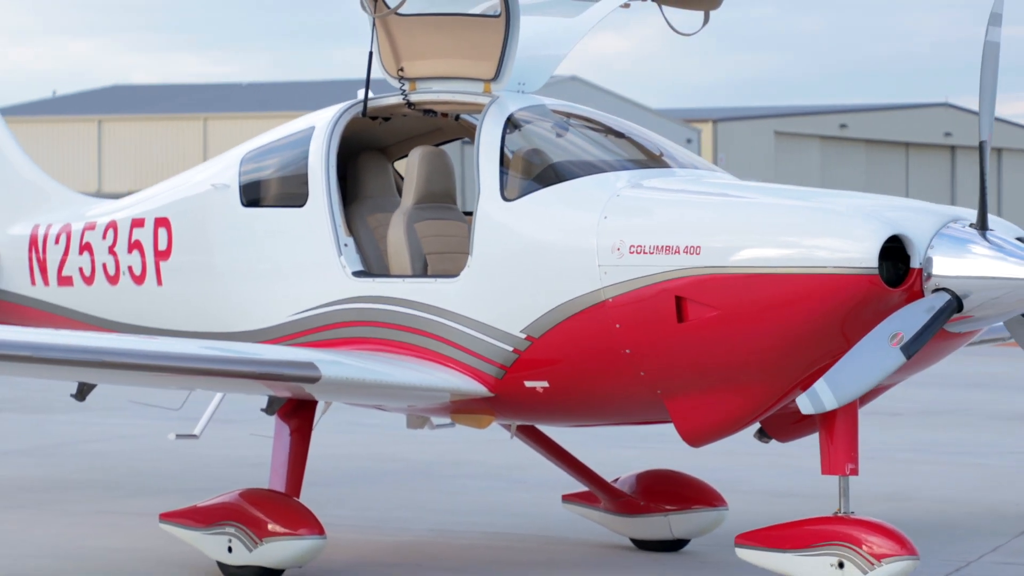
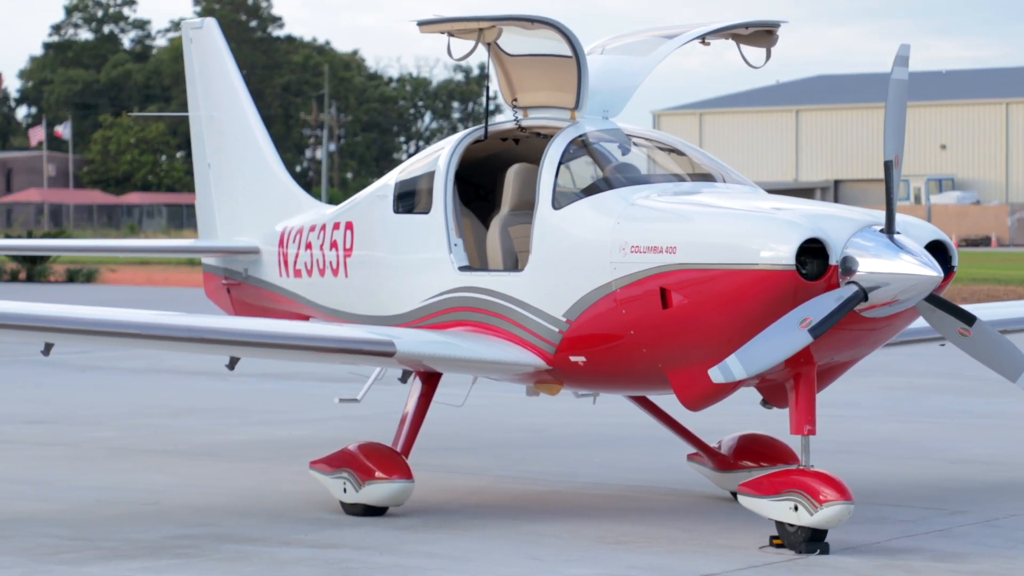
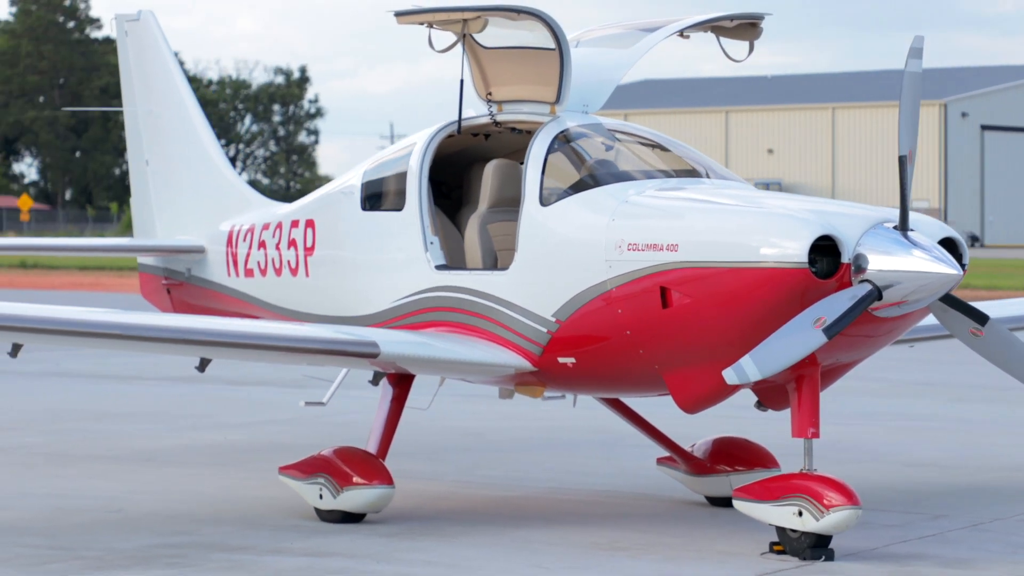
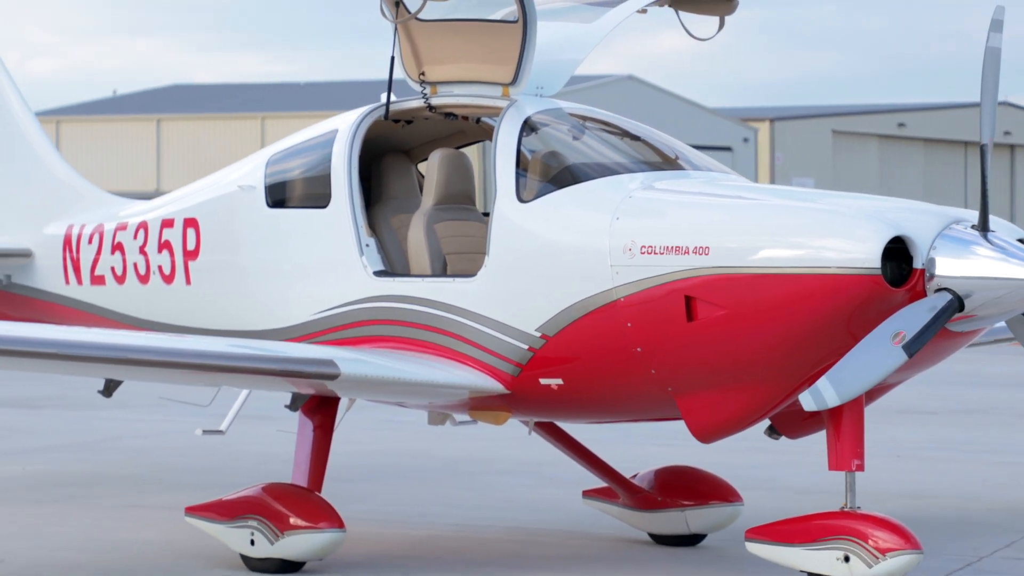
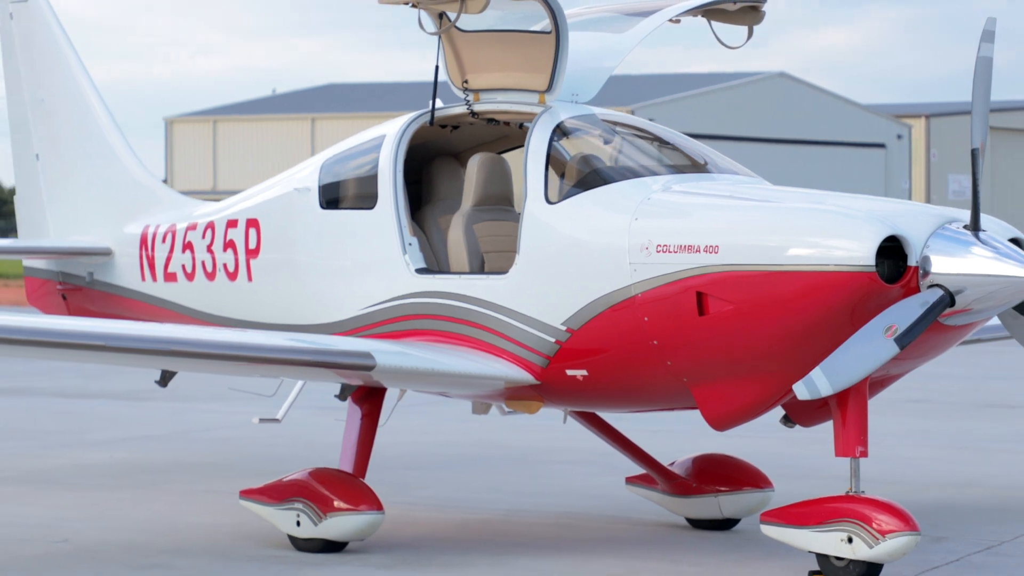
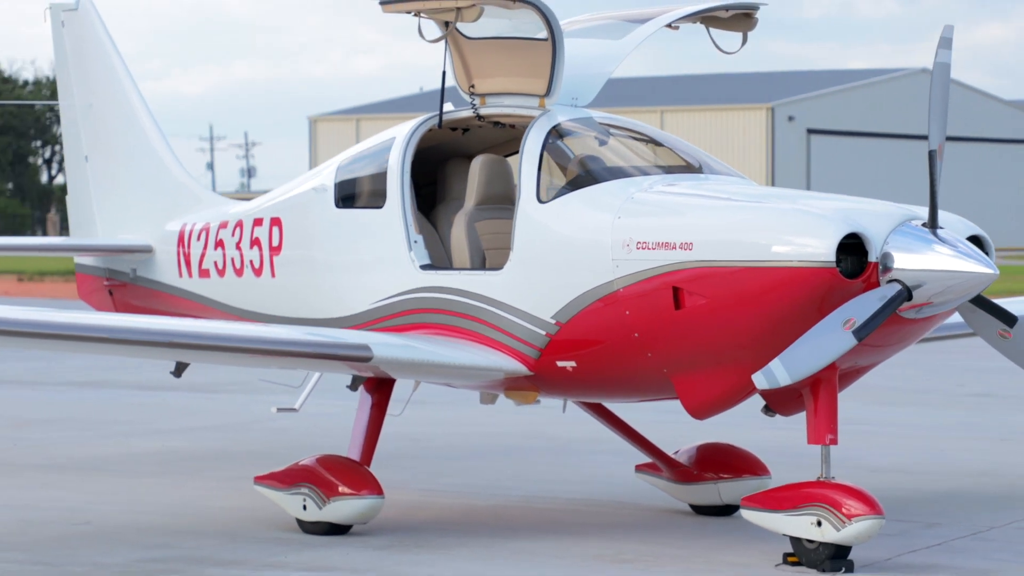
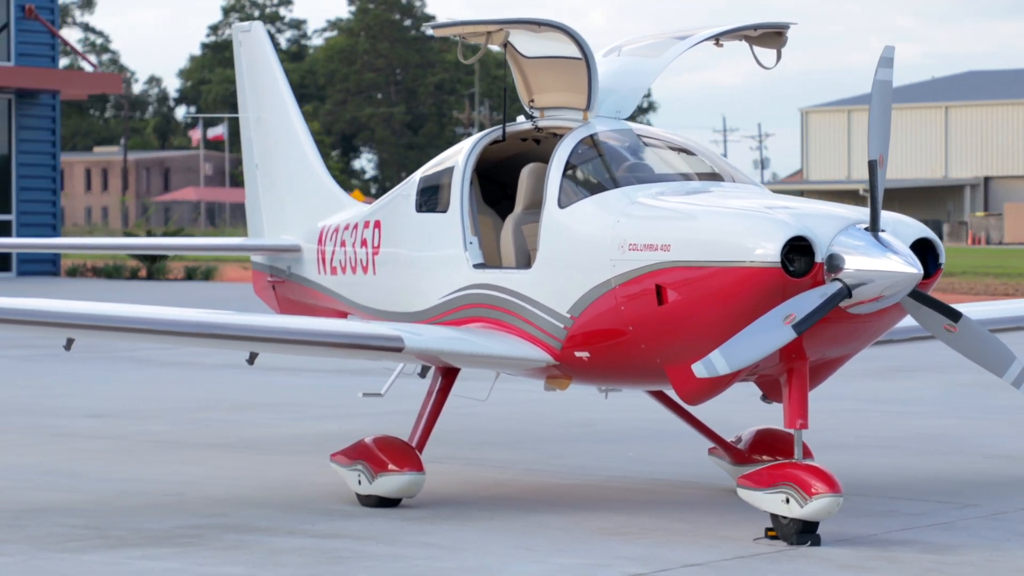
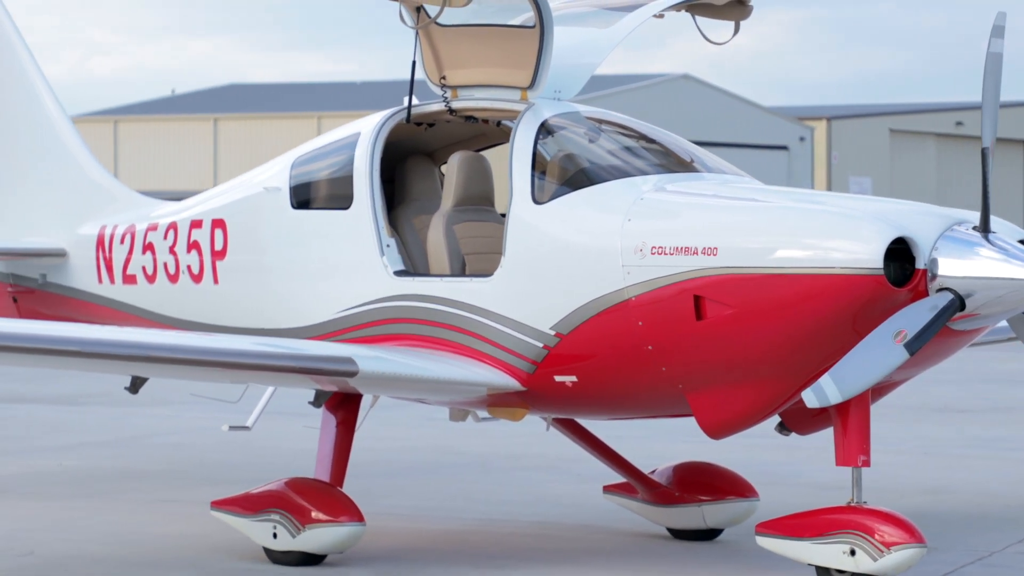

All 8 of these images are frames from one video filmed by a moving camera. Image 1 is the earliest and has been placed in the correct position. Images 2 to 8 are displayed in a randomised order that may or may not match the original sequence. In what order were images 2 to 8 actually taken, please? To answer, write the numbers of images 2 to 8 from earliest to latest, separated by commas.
4, 8, 5, 6, 3, 2, 7
